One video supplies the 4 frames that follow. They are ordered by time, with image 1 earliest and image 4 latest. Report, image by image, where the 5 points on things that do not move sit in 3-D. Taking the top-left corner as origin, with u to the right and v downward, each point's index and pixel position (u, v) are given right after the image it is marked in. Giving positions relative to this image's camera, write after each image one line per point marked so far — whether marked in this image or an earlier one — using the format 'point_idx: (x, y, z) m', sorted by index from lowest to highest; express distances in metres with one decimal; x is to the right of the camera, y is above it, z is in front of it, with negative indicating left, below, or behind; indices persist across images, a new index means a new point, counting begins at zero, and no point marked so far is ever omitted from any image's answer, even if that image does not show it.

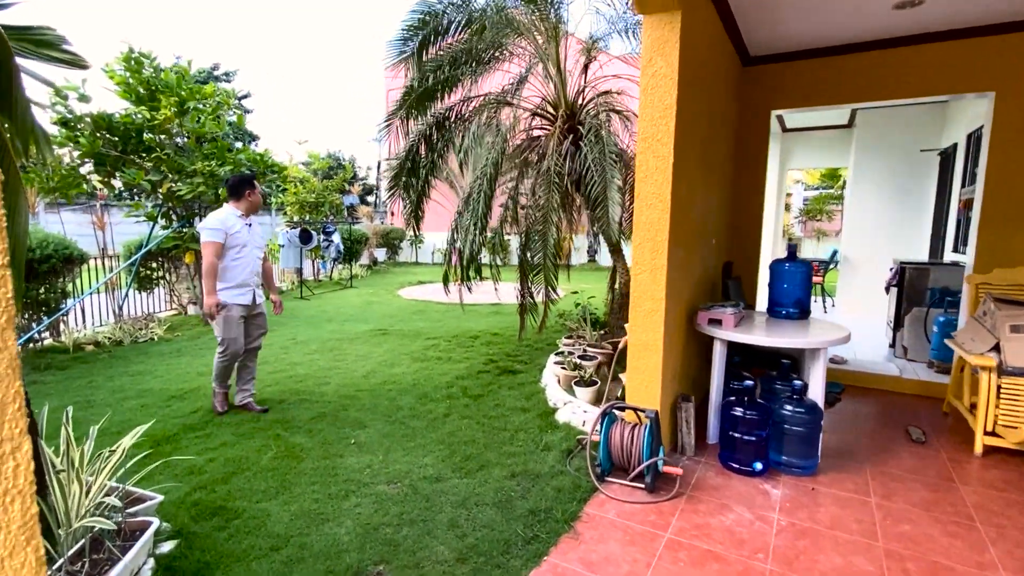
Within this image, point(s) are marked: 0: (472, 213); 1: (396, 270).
0: (-0.3, +0.6, +4.2) m
1: (-2.6, +0.4, +12.2) m
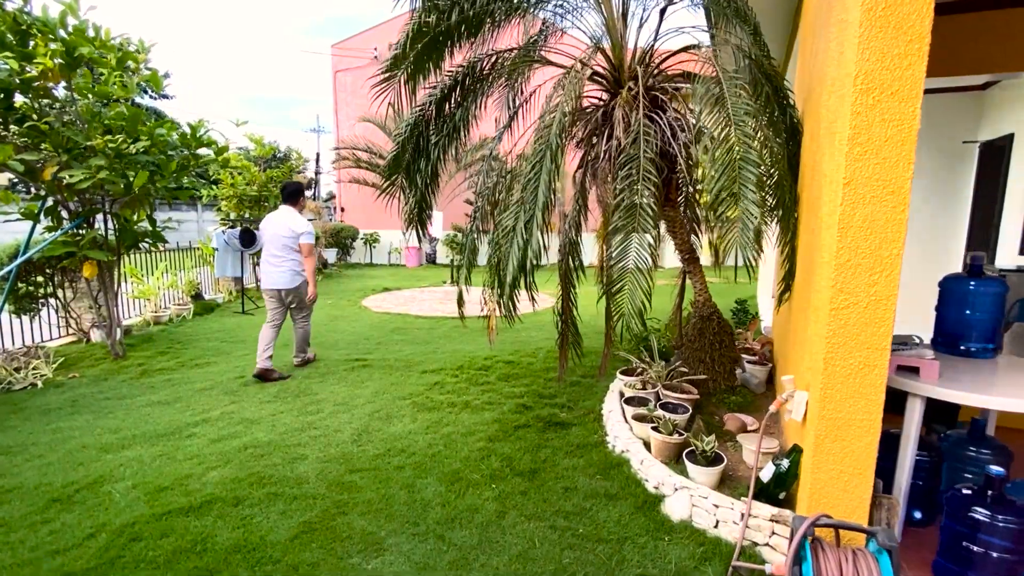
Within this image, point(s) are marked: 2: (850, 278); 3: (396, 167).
0: (0.0, +0.5, +3.0) m
1: (-3.2, +0.3, +10.7) m
2: (+1.2, 0.0, +1.8) m
3: (-0.8, +0.8, +3.6) m
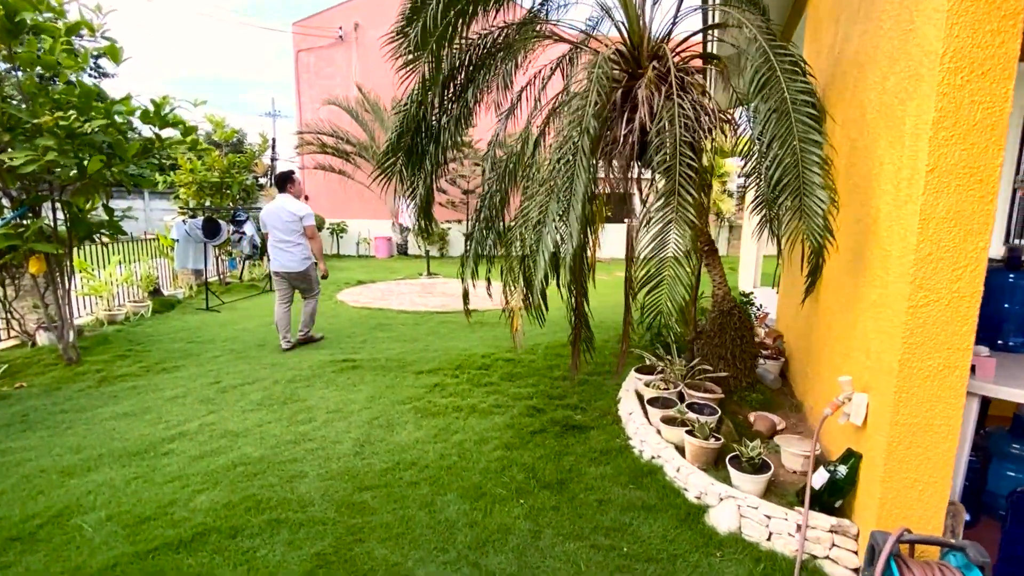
0: (+0.1, +0.5, +2.8) m
1: (-3.7, +0.4, +10.2) m
2: (+1.3, 0.0, +1.7) m
3: (-0.7, +0.8, +3.3) m
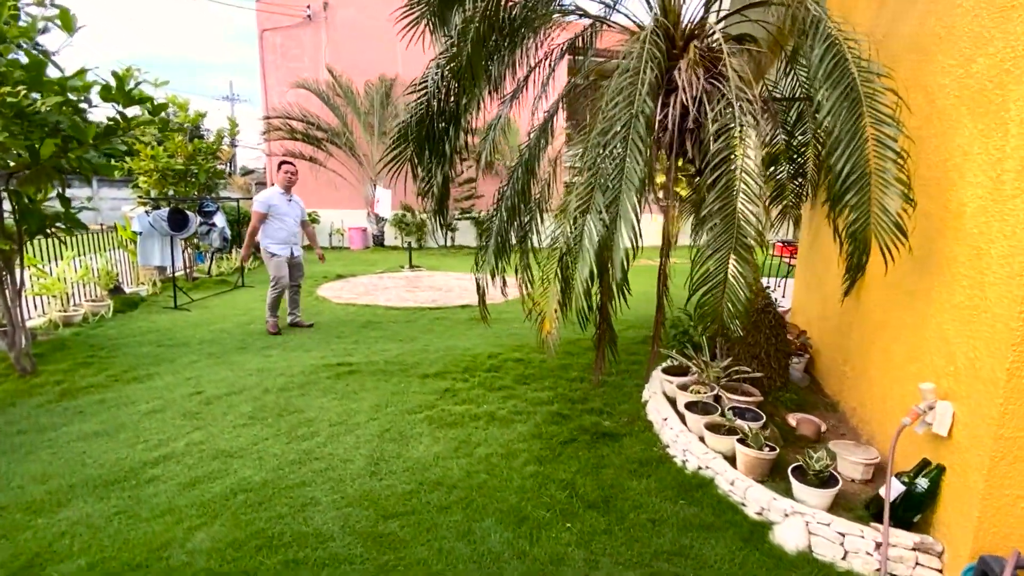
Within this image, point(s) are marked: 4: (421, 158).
0: (+0.2, +0.5, +2.5) m
1: (-4.0, +0.6, +9.7) m
2: (+1.5, 0.0, +1.5) m
3: (-0.6, +0.8, +2.9) m
4: (-0.5, +0.7, +2.9) m
